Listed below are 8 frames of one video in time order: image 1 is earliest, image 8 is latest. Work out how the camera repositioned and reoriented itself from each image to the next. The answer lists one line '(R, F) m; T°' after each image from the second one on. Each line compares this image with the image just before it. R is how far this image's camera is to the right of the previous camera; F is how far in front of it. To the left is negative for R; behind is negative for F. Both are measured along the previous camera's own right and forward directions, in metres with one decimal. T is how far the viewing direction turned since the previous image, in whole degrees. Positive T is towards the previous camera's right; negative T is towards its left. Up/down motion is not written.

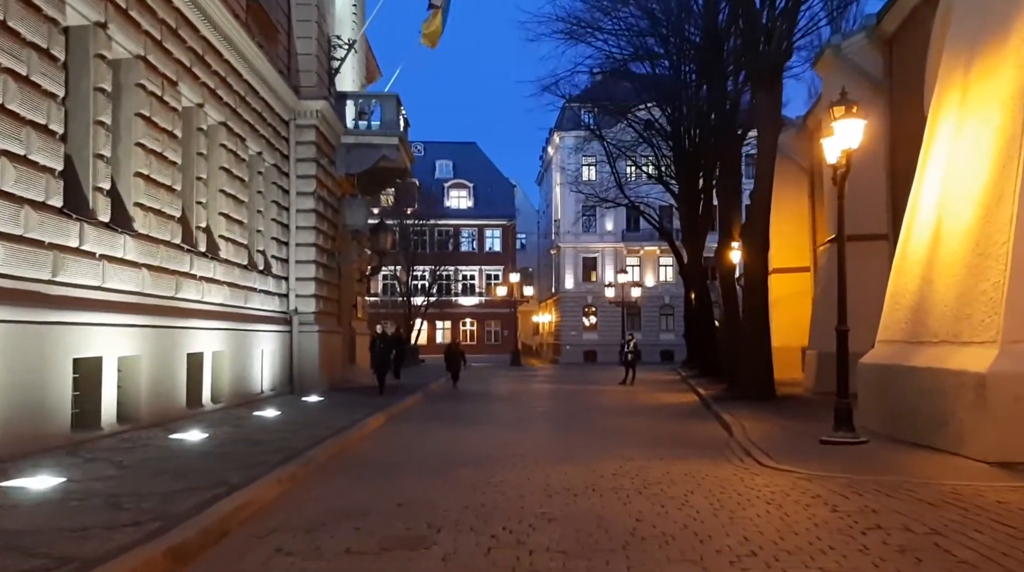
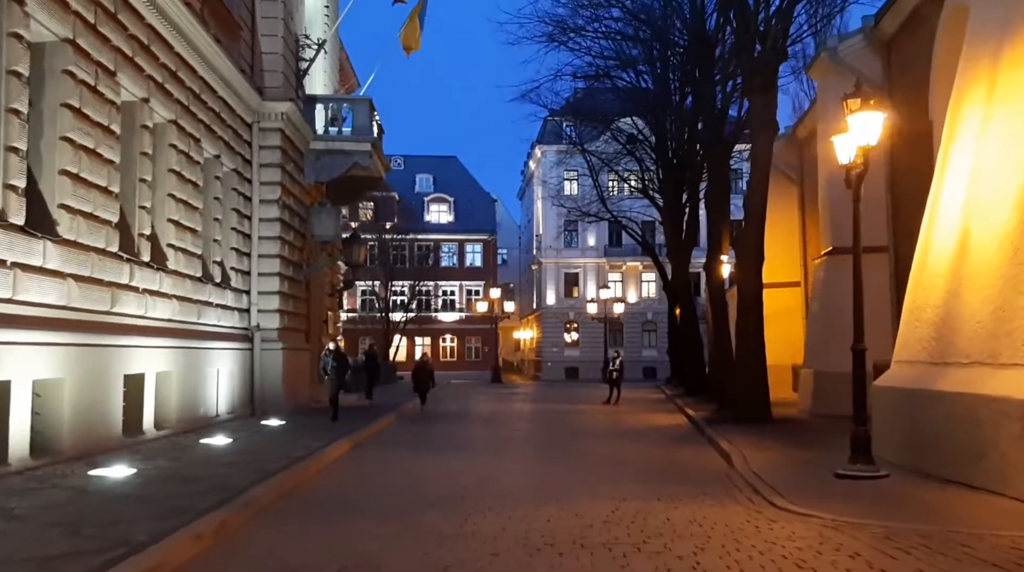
(+0.1, +1.6) m; +1°
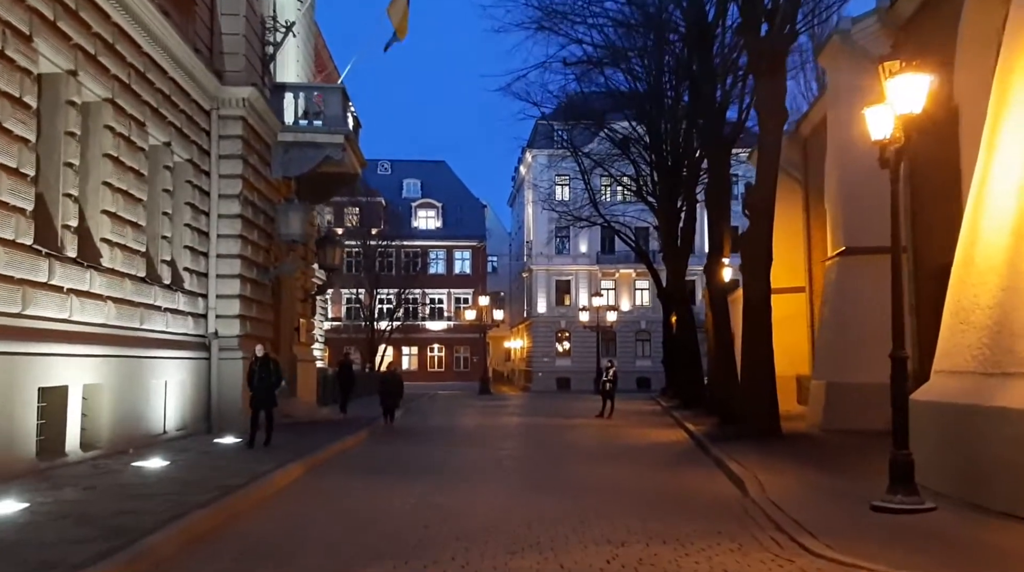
(+0.2, +2.0) m; 0°
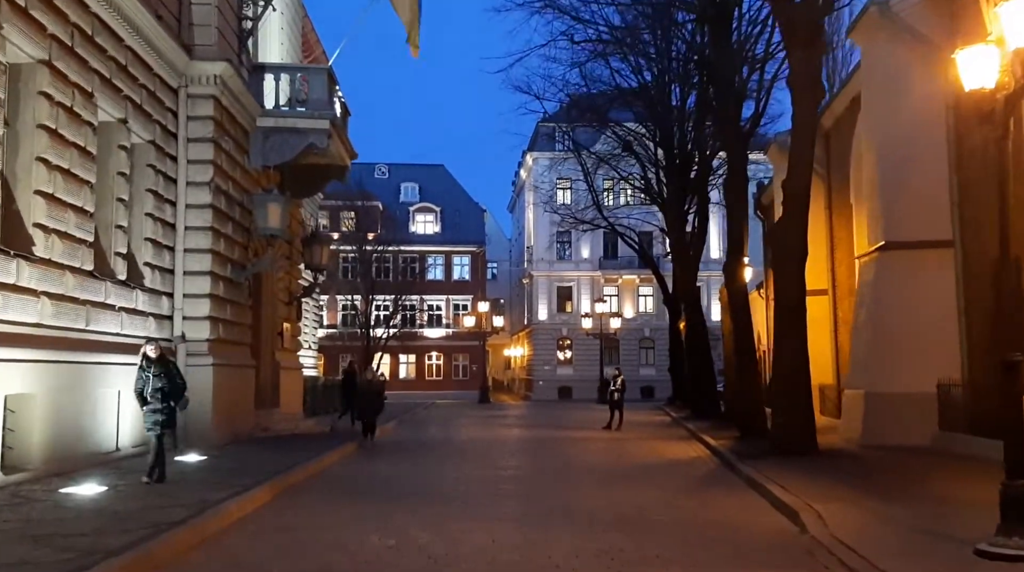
(-0.1, +2.2) m; 0°
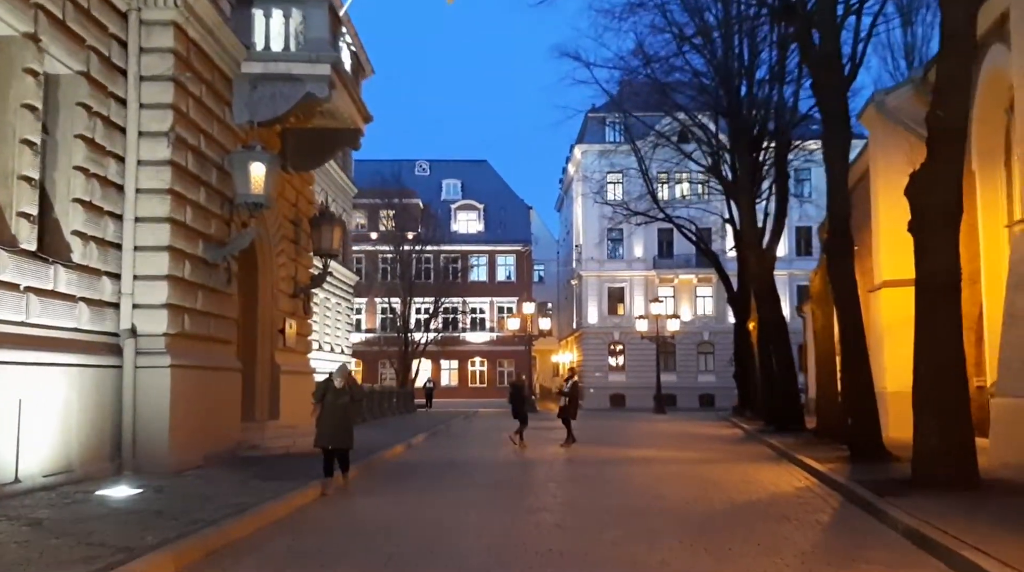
(0.0, +4.5) m; -3°
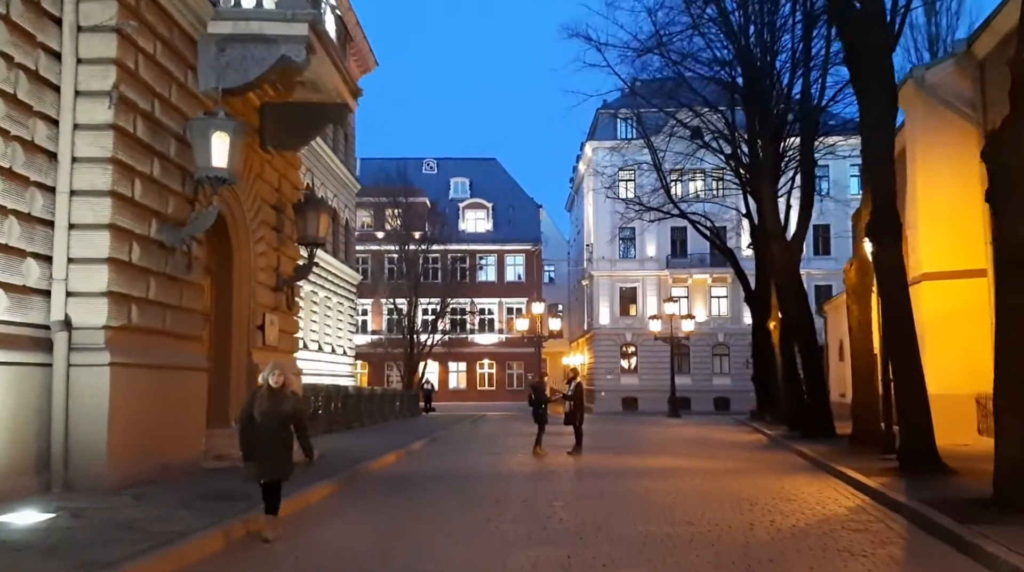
(+0.1, +2.2) m; -1°
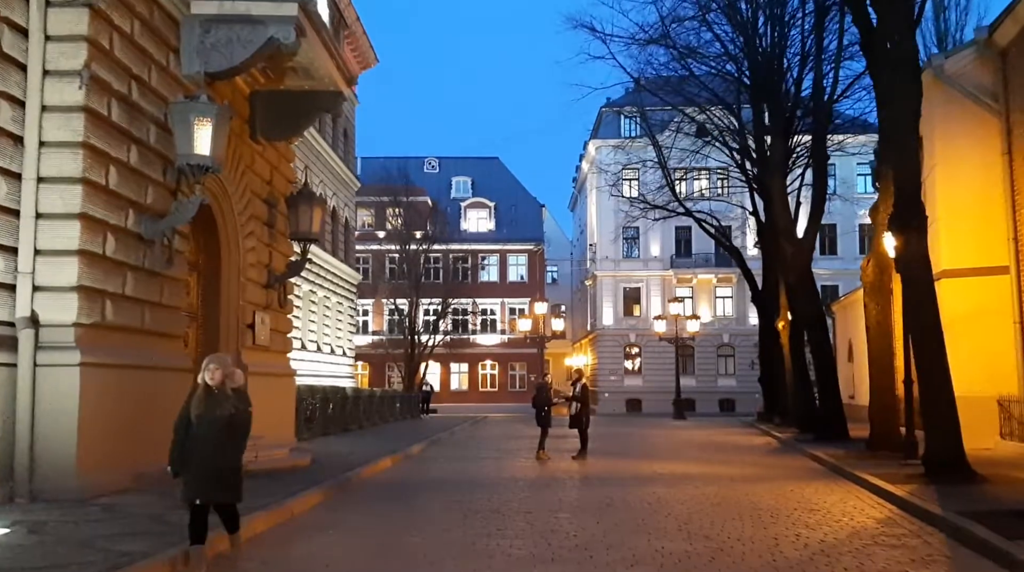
(0.0, +0.9) m; 0°
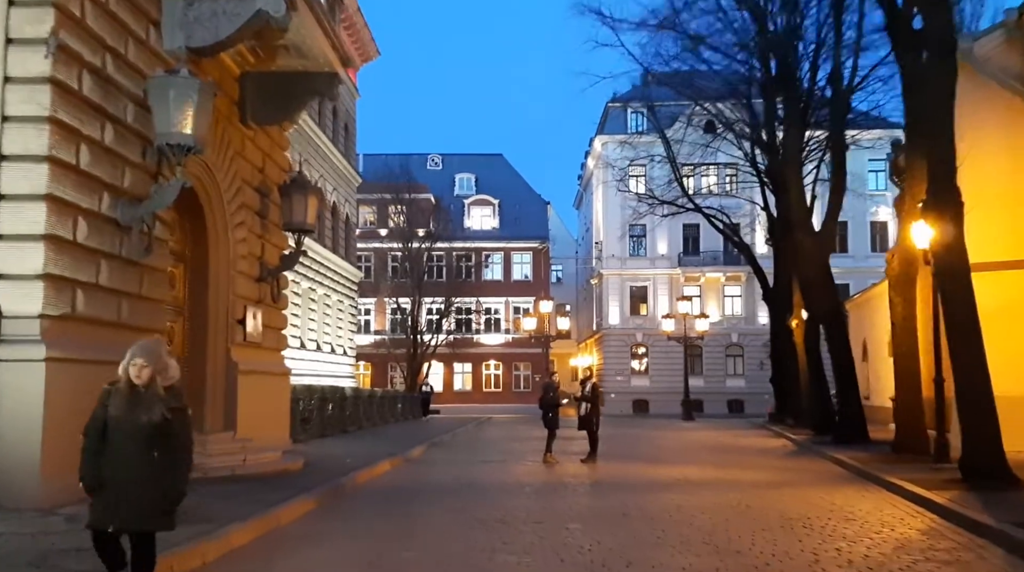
(0.0, +1.0) m; 0°
